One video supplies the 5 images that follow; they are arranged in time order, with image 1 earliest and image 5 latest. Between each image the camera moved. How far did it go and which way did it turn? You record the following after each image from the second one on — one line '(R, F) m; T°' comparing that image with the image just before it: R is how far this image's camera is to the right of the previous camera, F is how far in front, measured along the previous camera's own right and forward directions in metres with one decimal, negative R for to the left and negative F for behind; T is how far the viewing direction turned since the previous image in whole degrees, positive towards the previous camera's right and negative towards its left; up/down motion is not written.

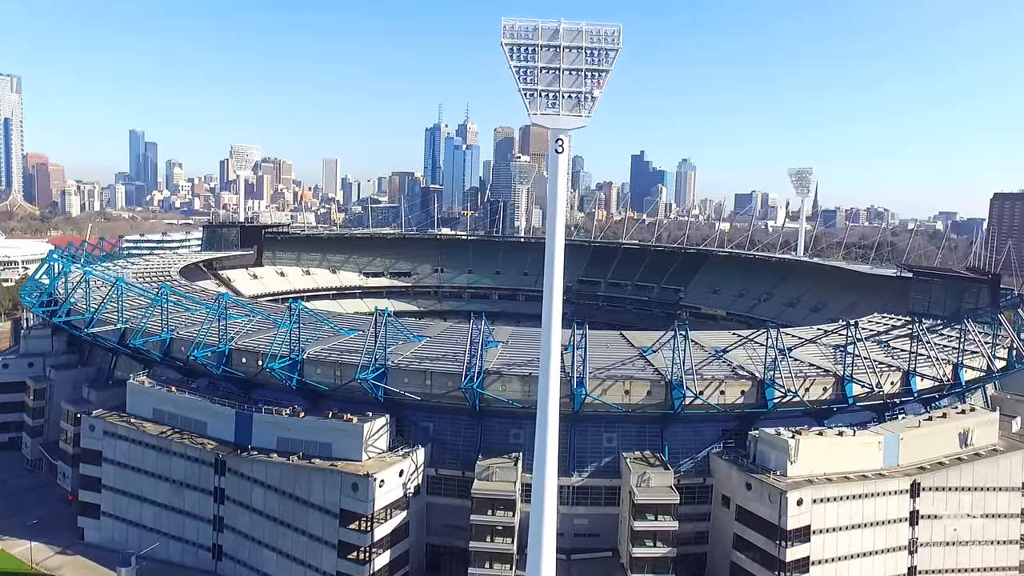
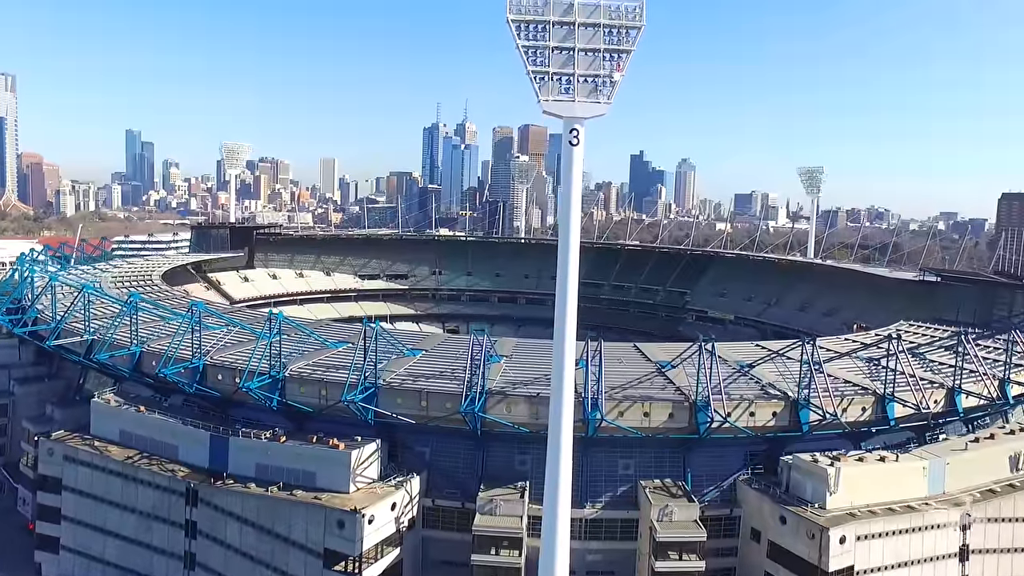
(-0.4, +4.0) m; 0°
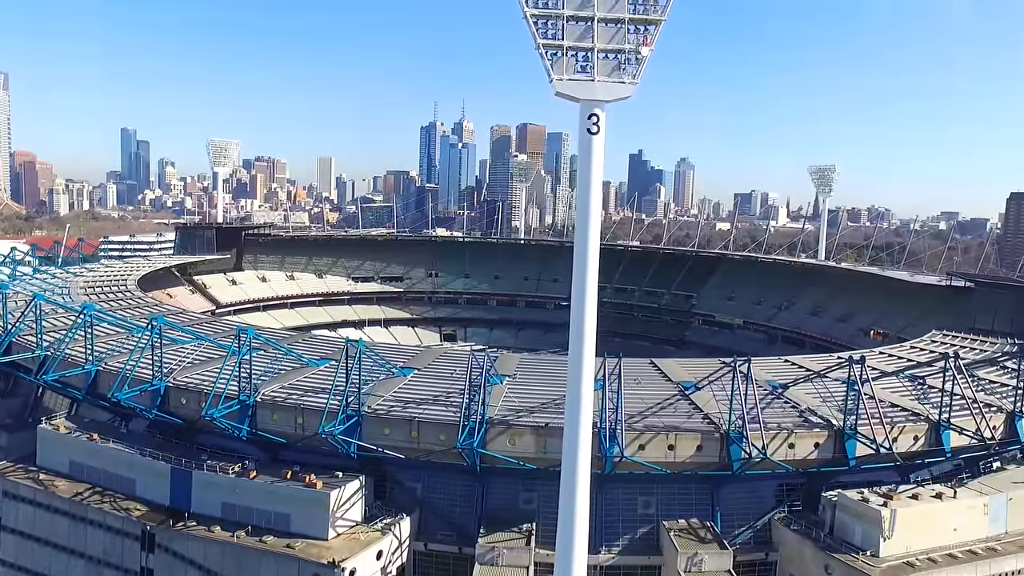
(-0.3, +4.5) m; 0°
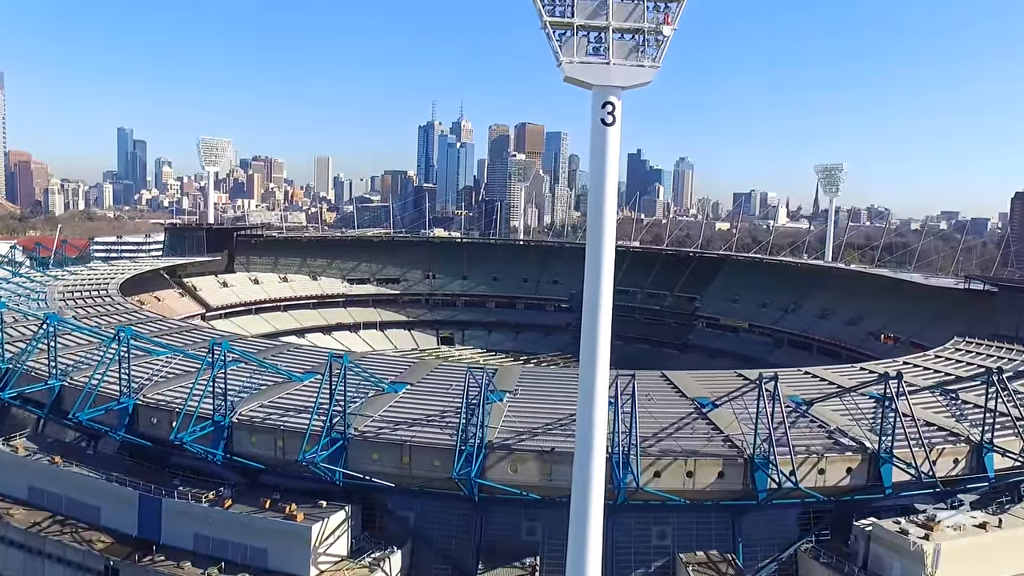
(-0.1, +2.8) m; 0°
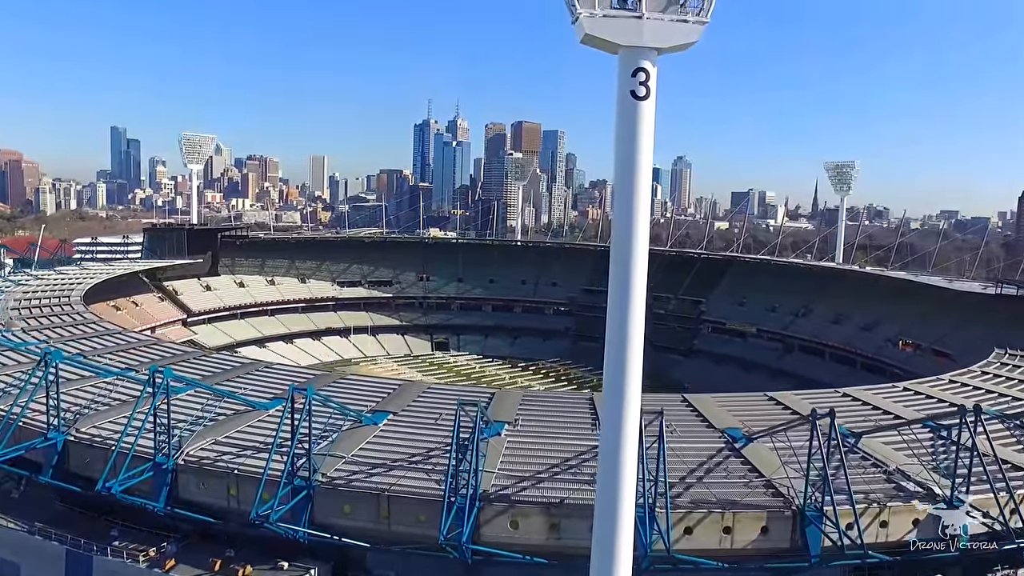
(-0.1, +4.6) m; 0°
